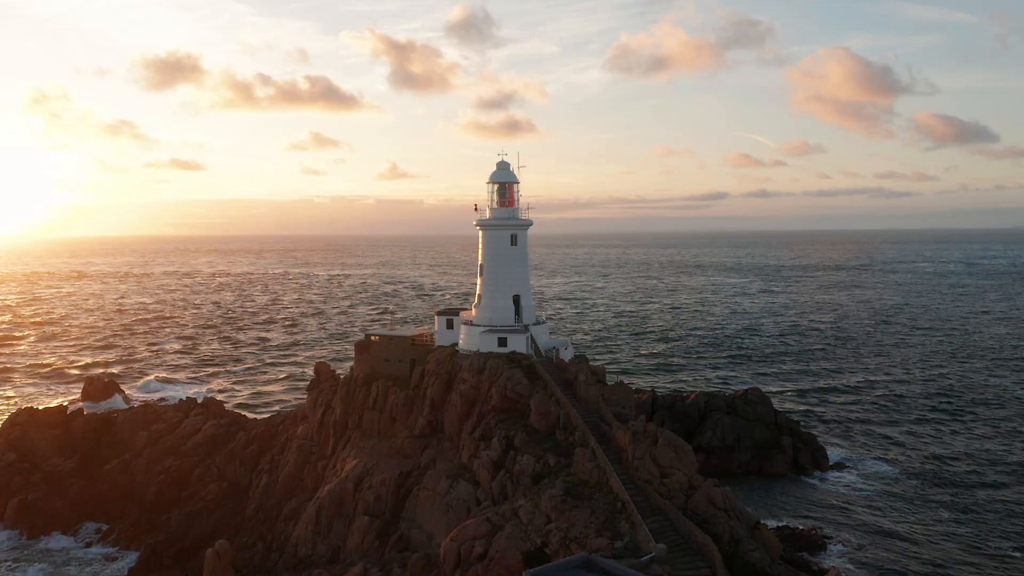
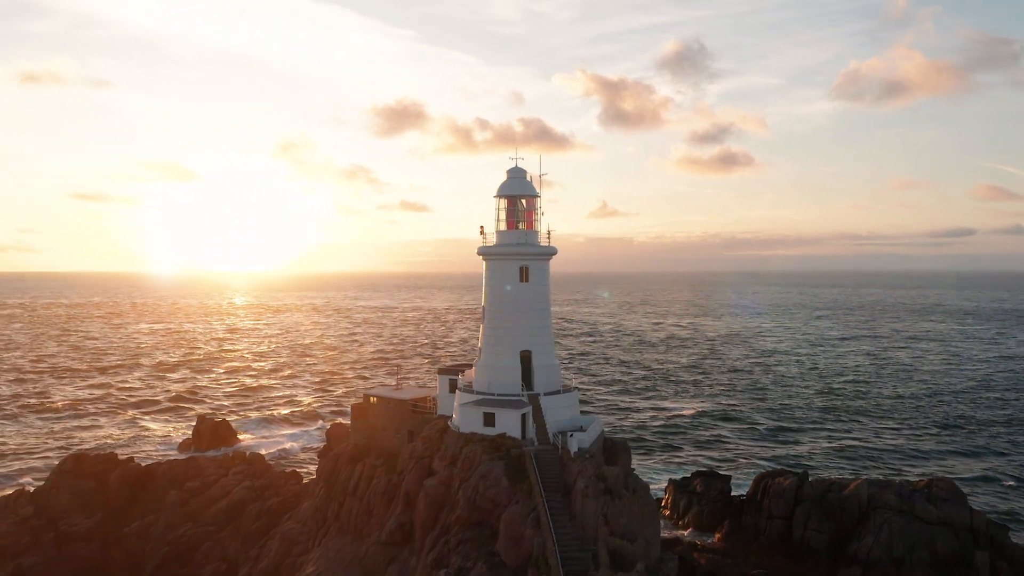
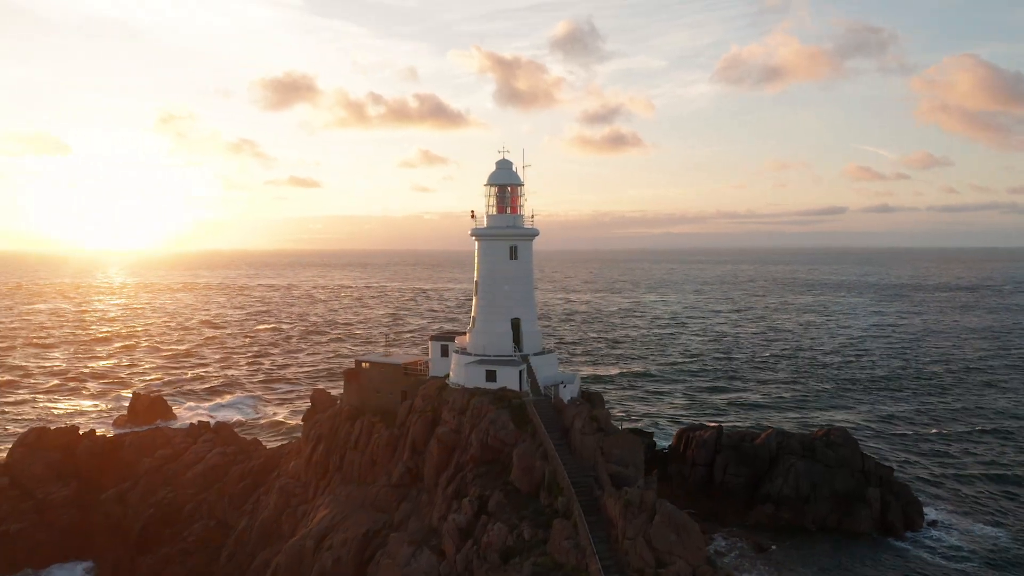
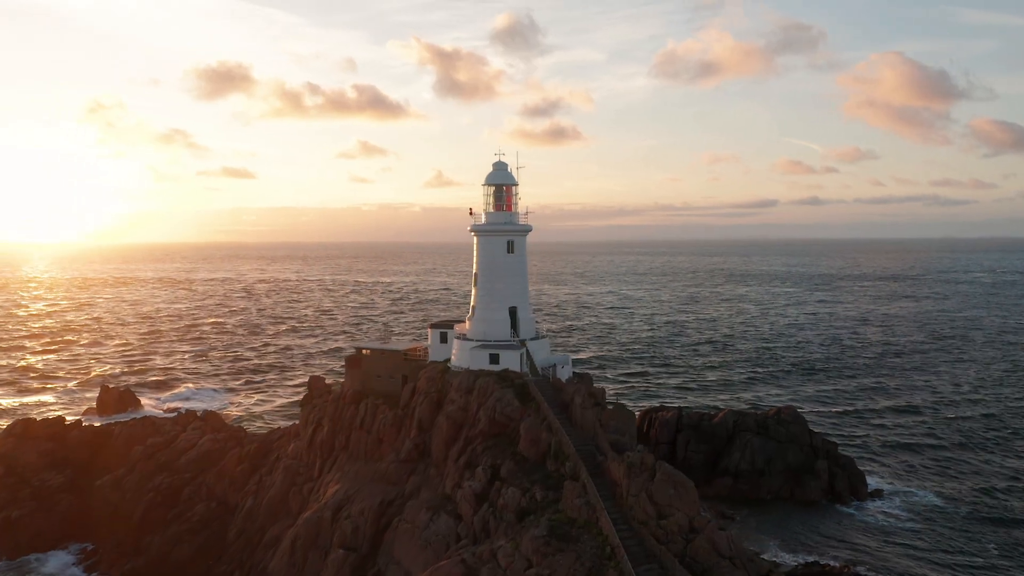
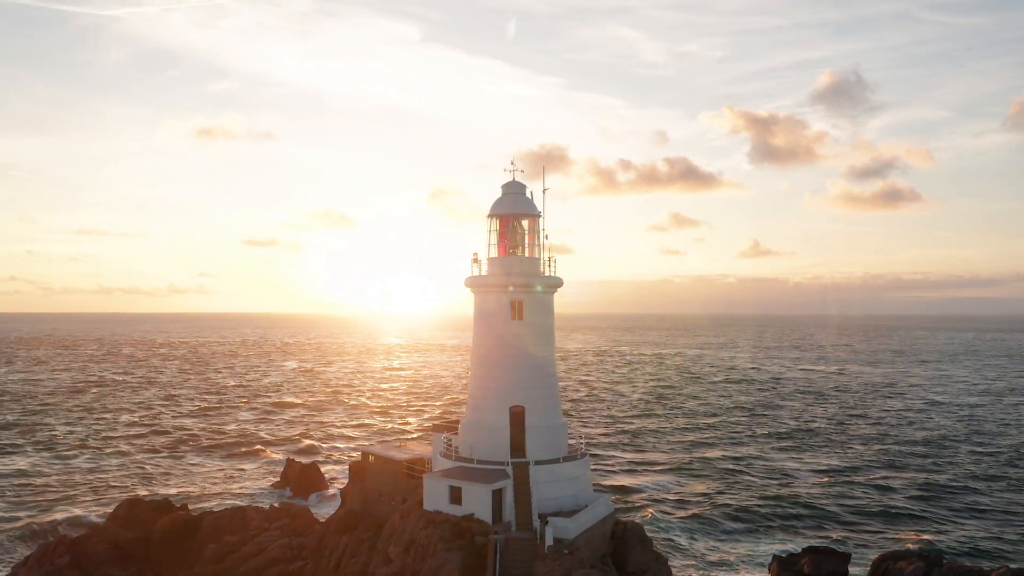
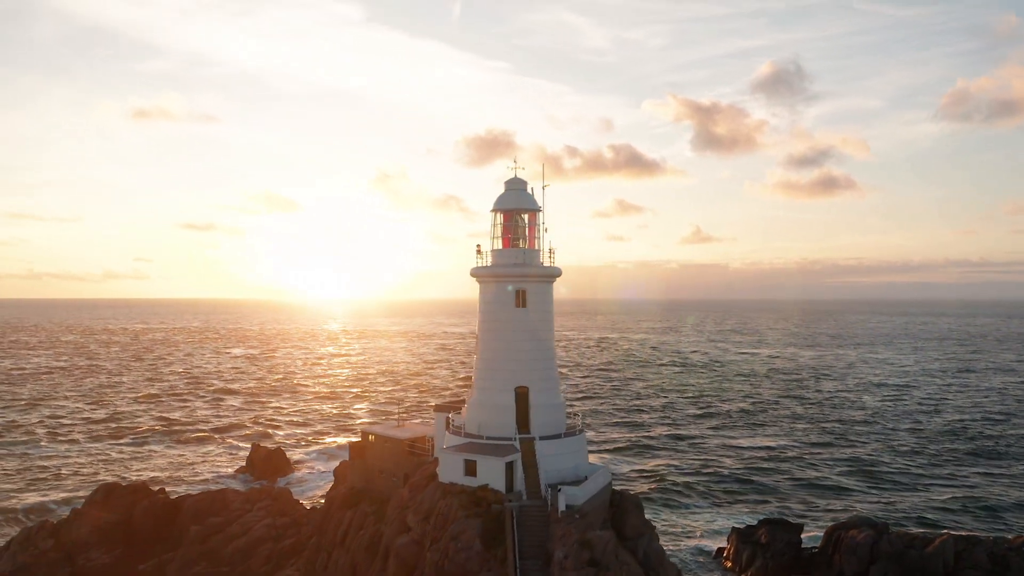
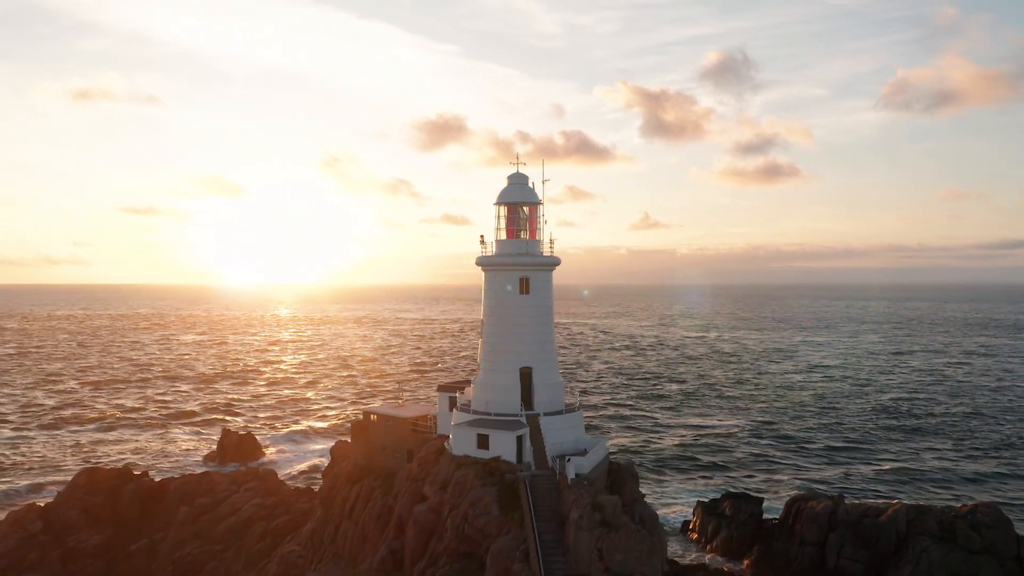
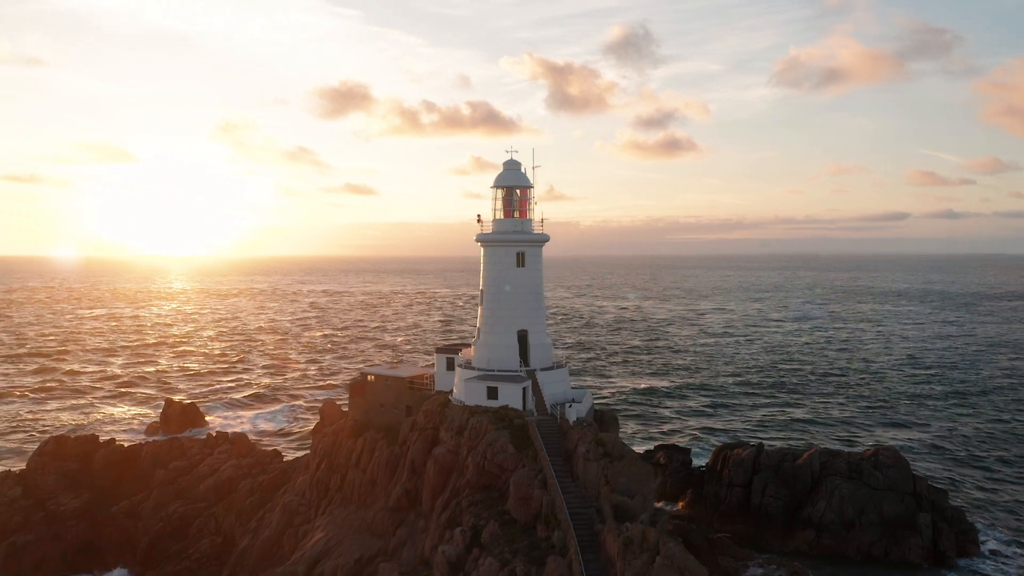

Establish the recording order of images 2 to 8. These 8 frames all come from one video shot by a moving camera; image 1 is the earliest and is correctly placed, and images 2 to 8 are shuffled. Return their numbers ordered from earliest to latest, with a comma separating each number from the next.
4, 3, 8, 2, 7, 6, 5
